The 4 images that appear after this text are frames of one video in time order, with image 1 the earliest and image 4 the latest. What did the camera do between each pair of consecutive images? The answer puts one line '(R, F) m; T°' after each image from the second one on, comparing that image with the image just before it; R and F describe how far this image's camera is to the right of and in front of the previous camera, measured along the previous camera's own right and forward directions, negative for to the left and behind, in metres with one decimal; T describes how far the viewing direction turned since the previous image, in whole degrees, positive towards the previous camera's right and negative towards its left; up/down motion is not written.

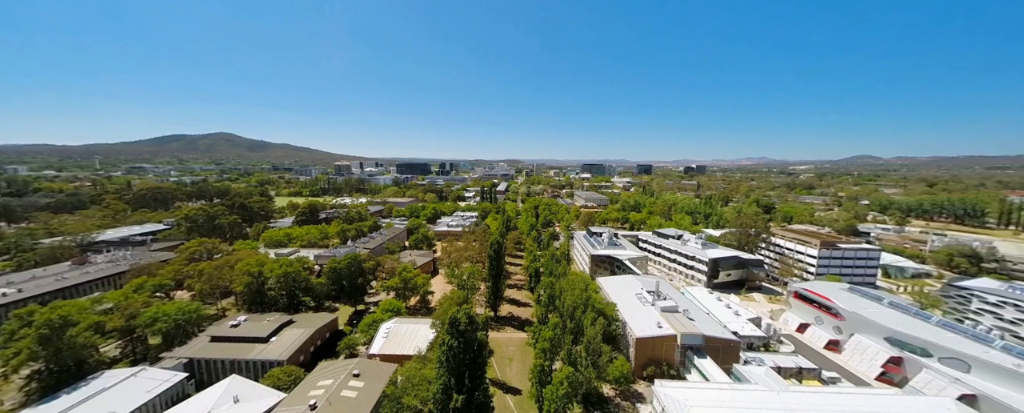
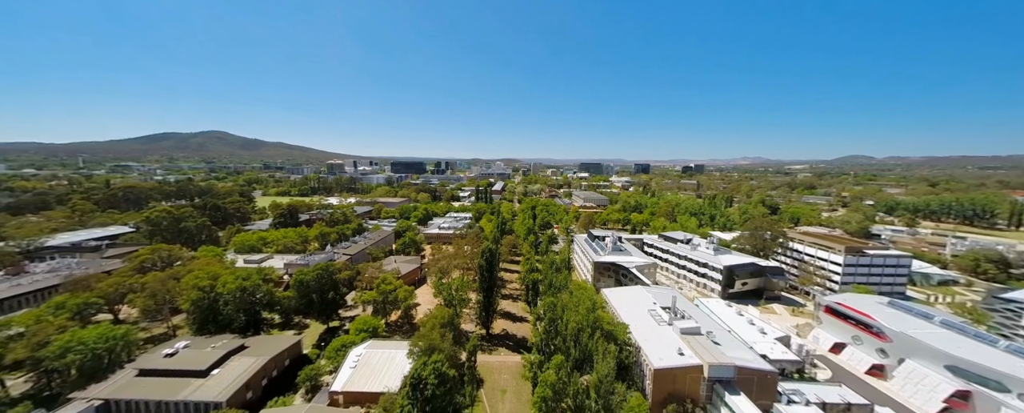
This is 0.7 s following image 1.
(+0.2, +3.4) m; +1°
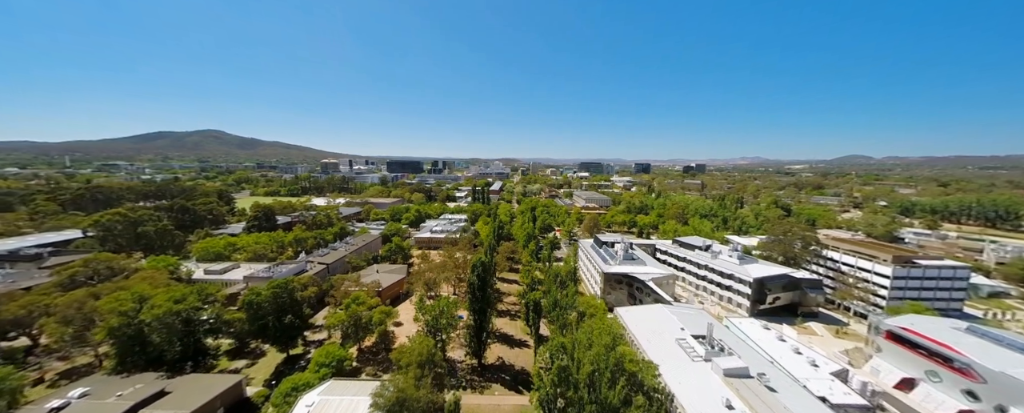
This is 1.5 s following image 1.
(+0.1, +4.2) m; 0°
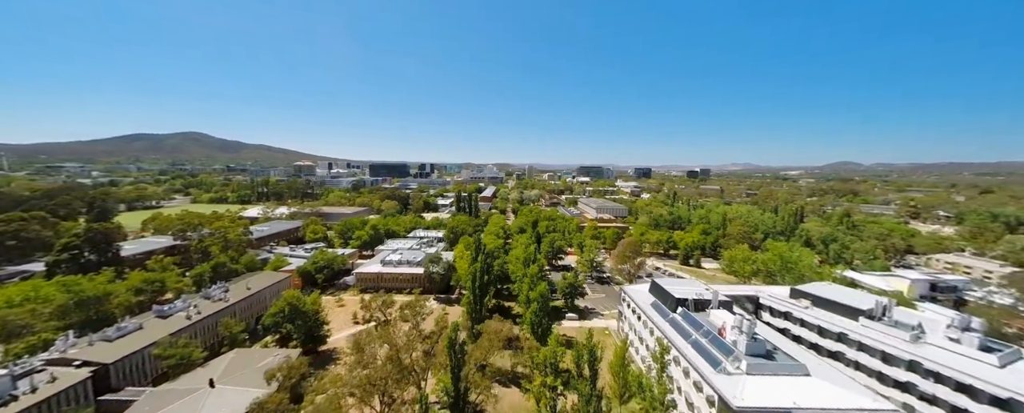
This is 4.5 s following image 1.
(-0.1, +16.7) m; +1°
